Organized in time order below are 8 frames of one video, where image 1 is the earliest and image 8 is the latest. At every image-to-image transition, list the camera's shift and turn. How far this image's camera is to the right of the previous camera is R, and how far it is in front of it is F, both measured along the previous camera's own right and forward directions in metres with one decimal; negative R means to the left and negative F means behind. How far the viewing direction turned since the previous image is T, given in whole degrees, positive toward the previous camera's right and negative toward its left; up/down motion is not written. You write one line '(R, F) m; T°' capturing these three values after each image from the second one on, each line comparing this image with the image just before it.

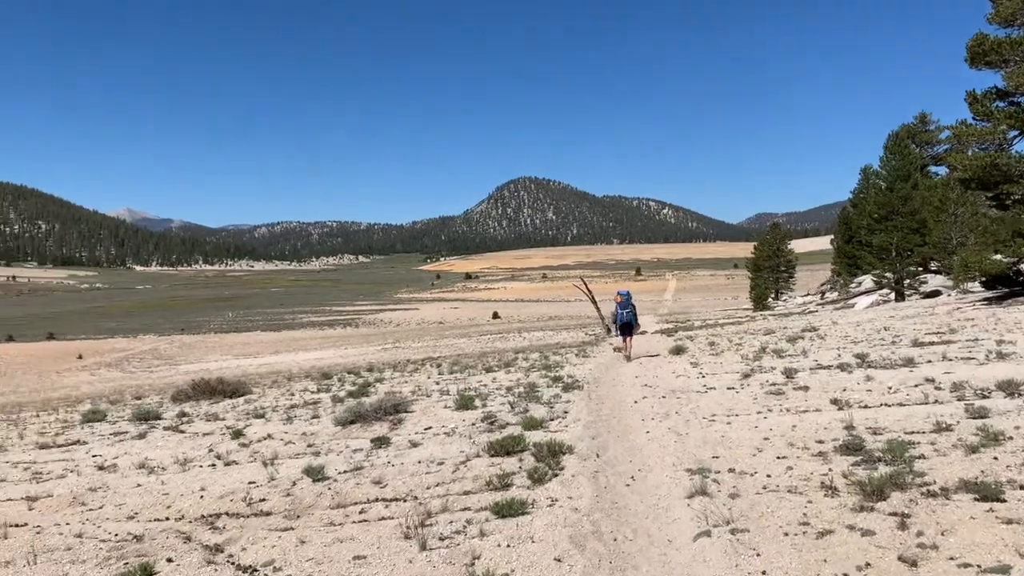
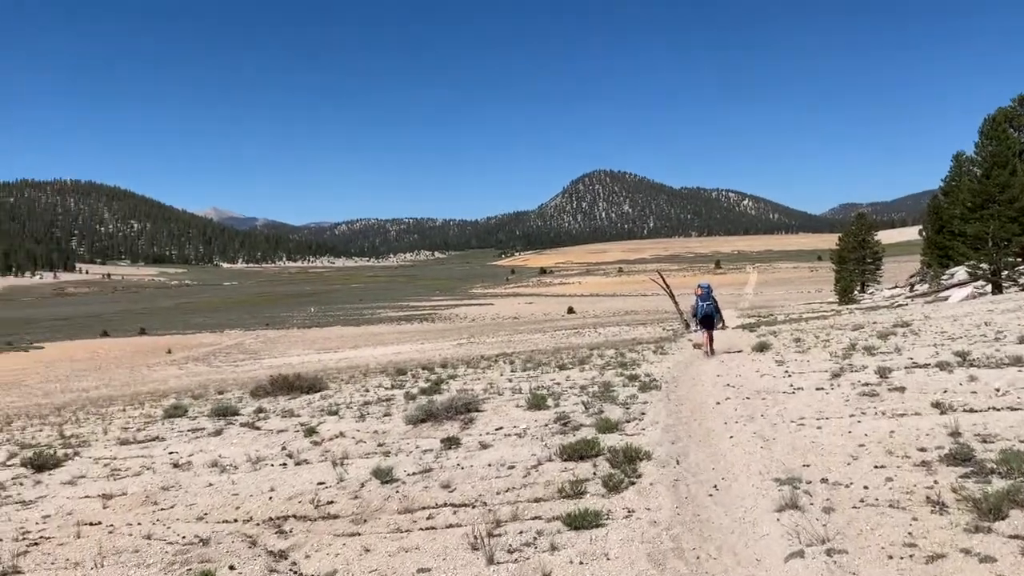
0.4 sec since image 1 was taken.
(0.0, +0.4) m; -5°
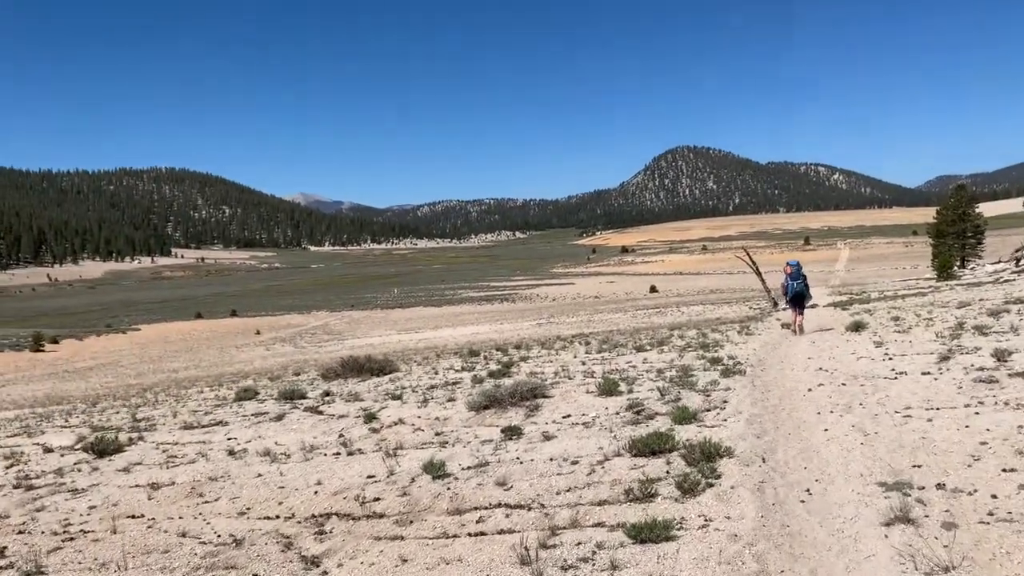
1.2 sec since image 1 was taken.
(+0.2, +0.8) m; -5°
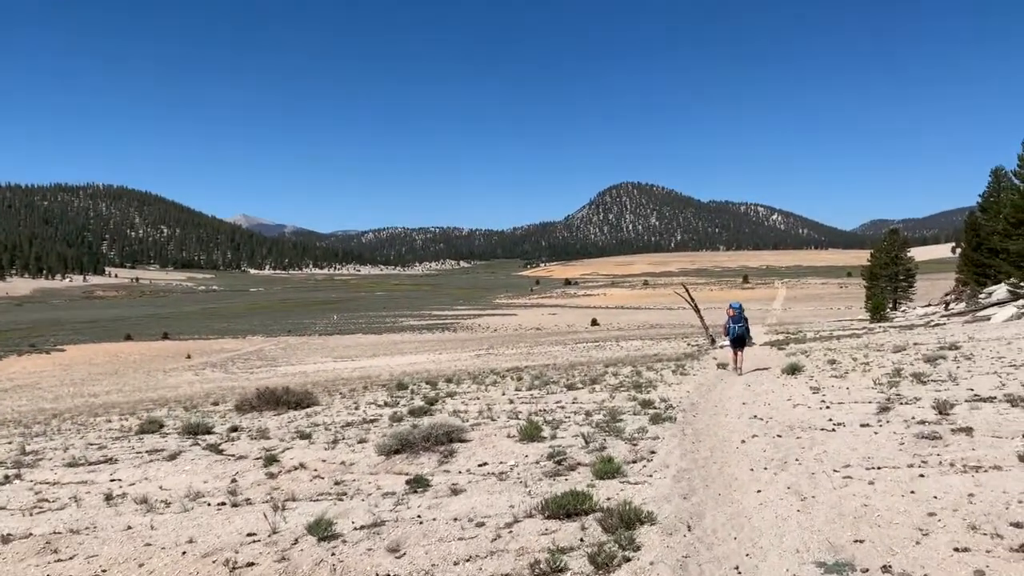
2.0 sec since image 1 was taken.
(+0.3, +0.7) m; +4°
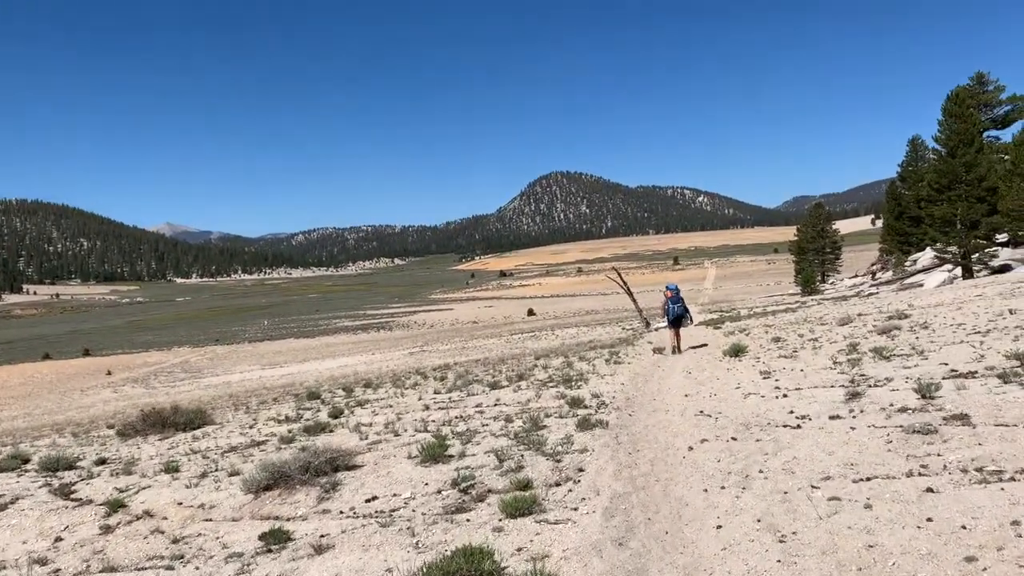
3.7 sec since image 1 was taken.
(+0.4, +1.7) m; +4°
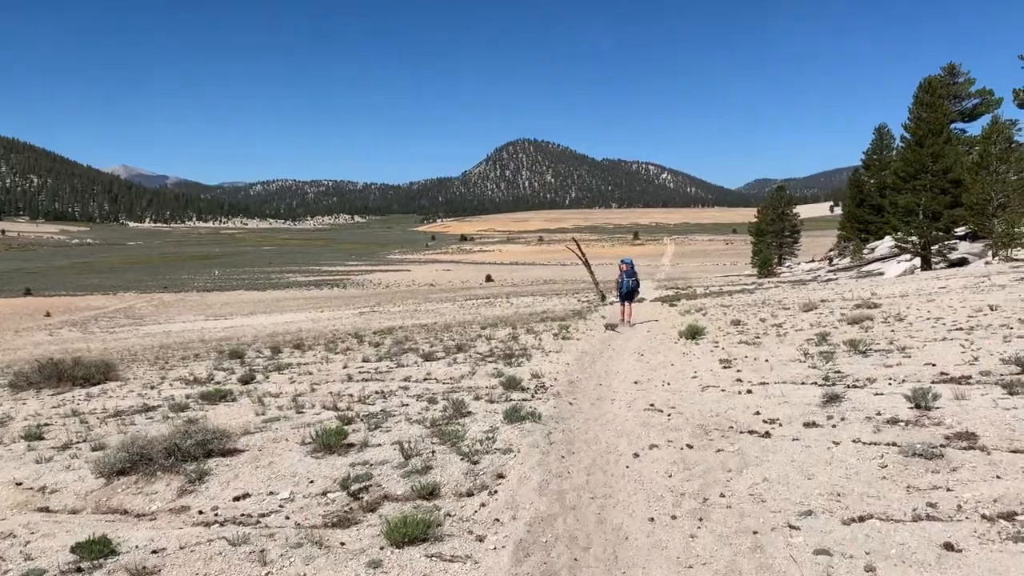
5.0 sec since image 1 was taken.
(+0.3, +1.3) m; +3°
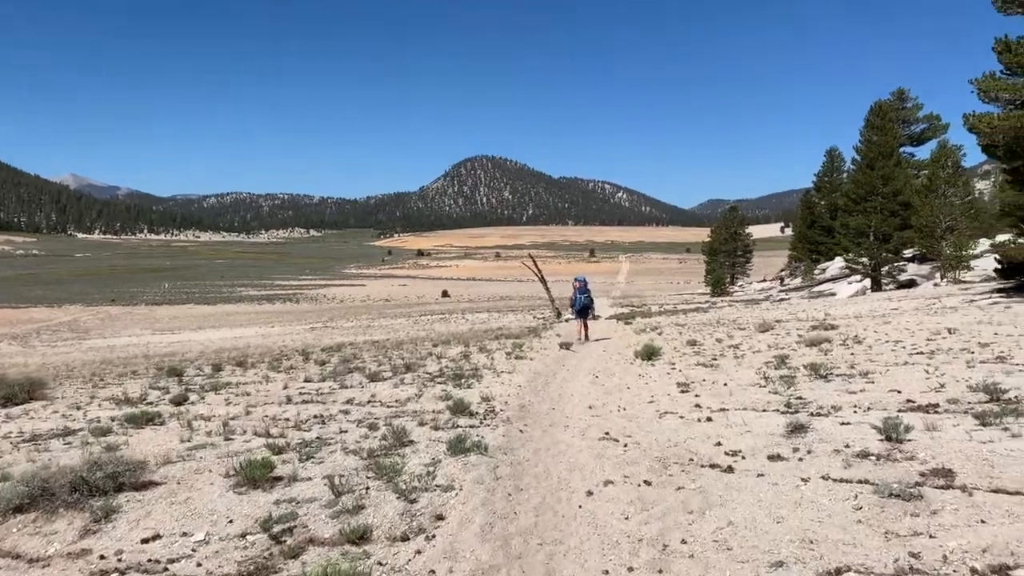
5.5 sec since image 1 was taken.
(+0.1, +0.5) m; +3°
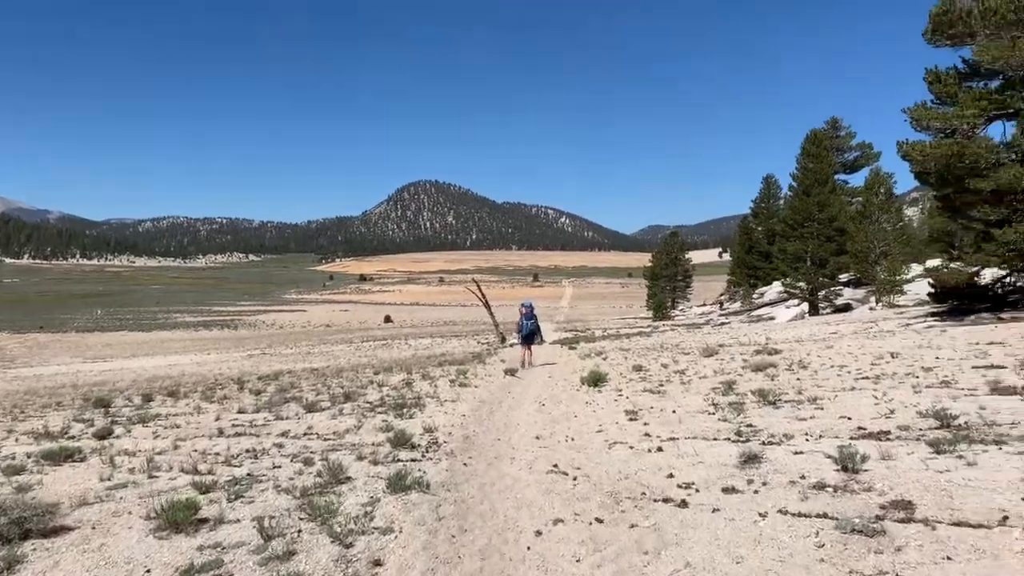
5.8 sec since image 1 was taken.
(0.0, +0.3) m; +4°
